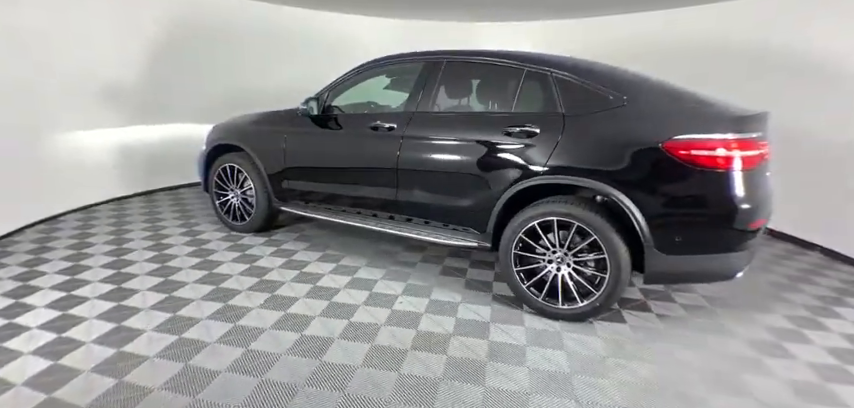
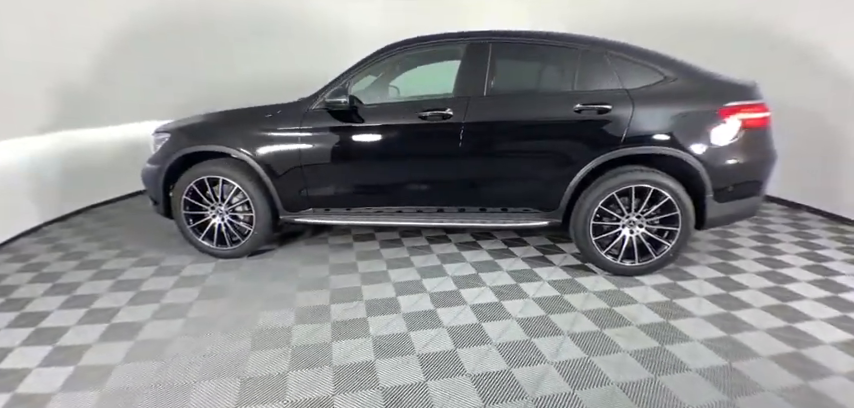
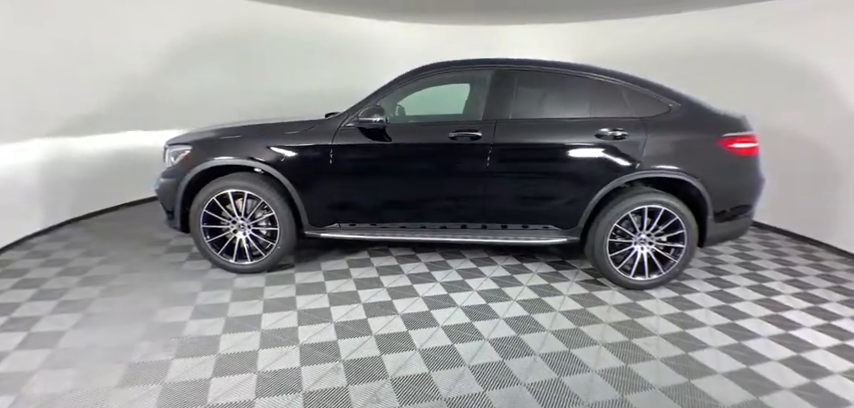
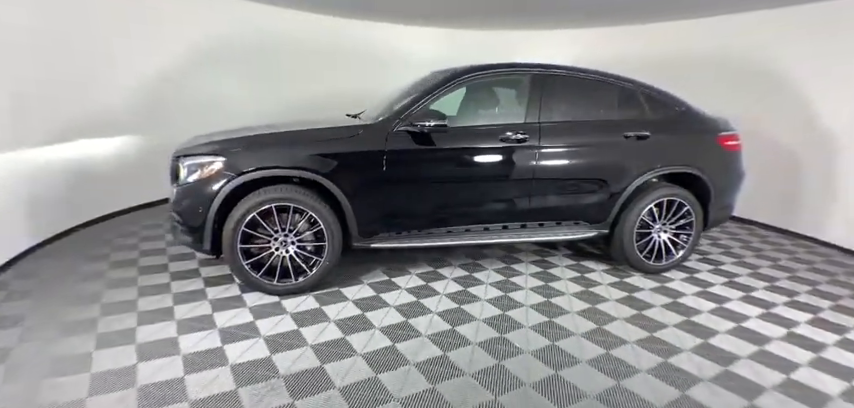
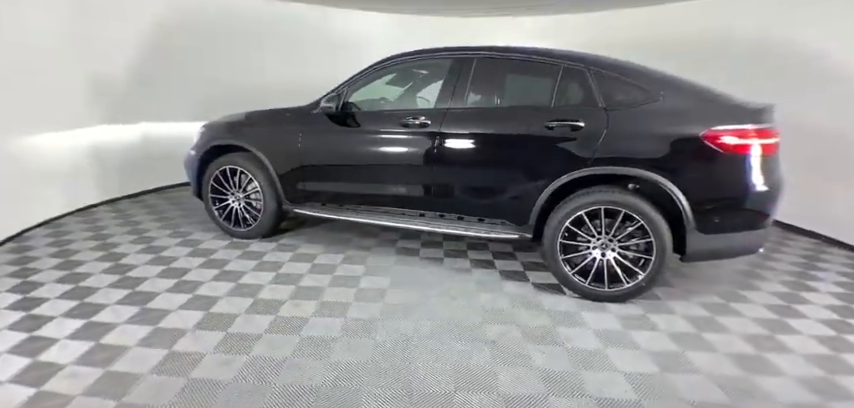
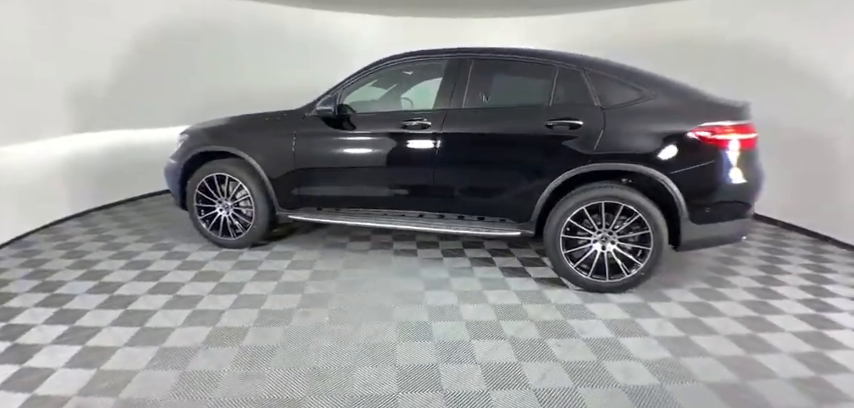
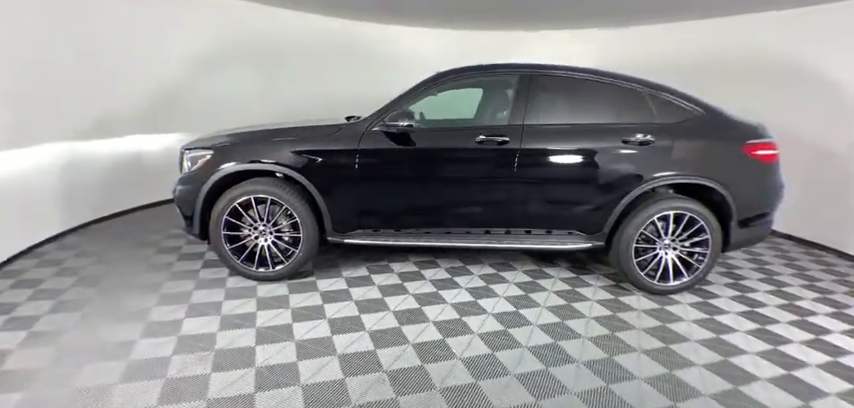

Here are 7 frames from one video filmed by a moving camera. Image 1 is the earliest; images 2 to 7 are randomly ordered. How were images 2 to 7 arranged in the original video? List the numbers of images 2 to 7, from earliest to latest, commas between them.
5, 6, 2, 3, 7, 4
